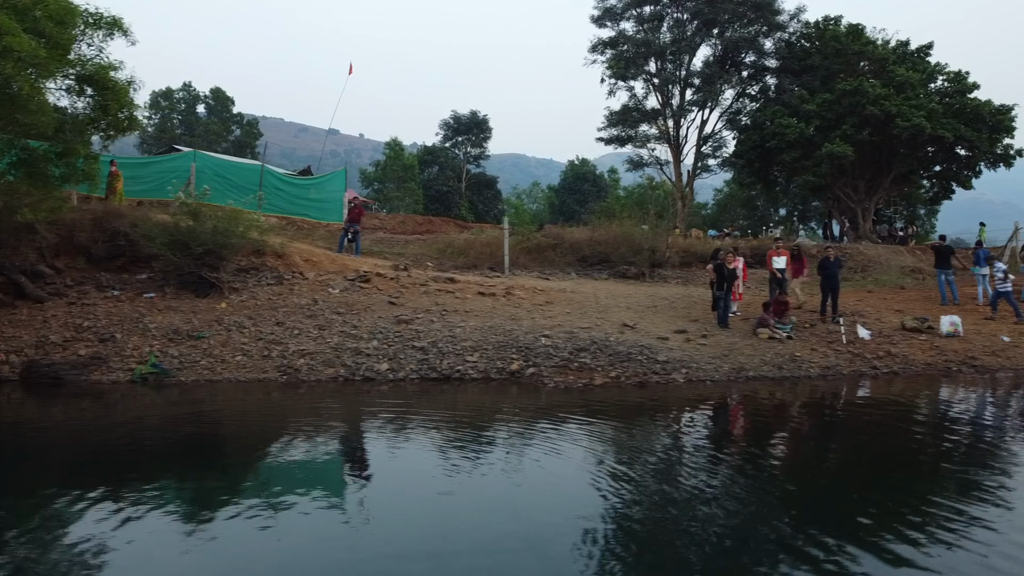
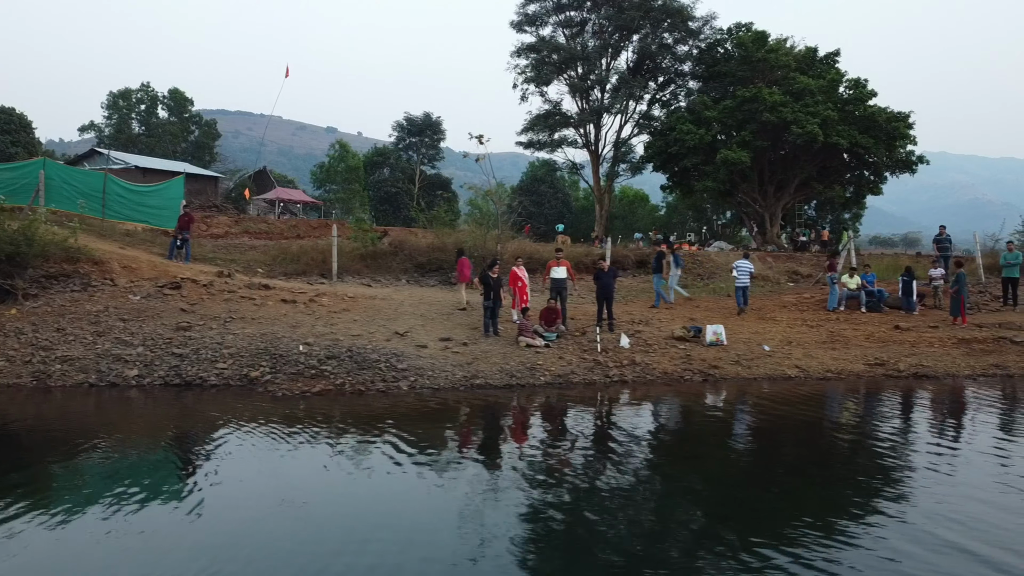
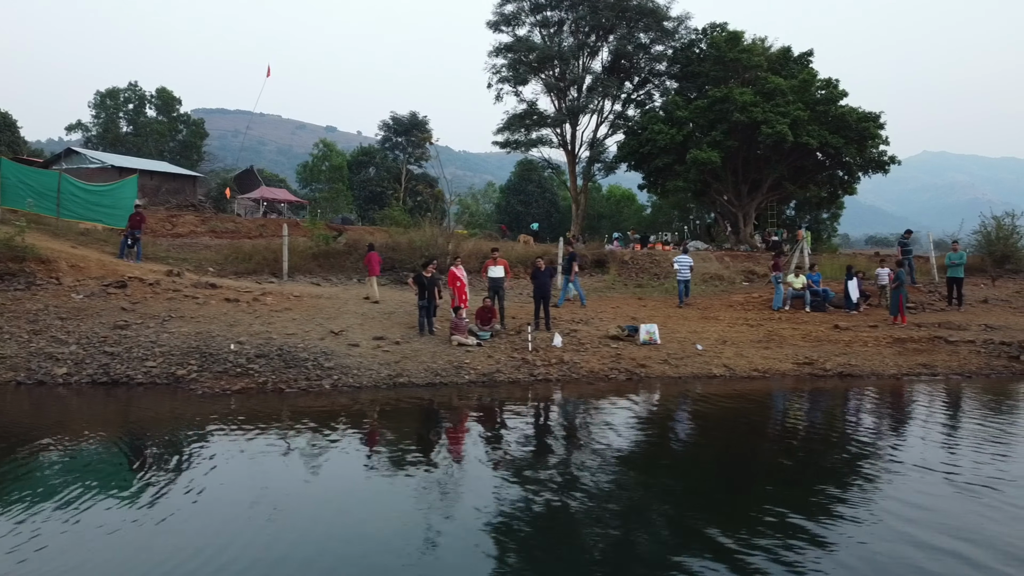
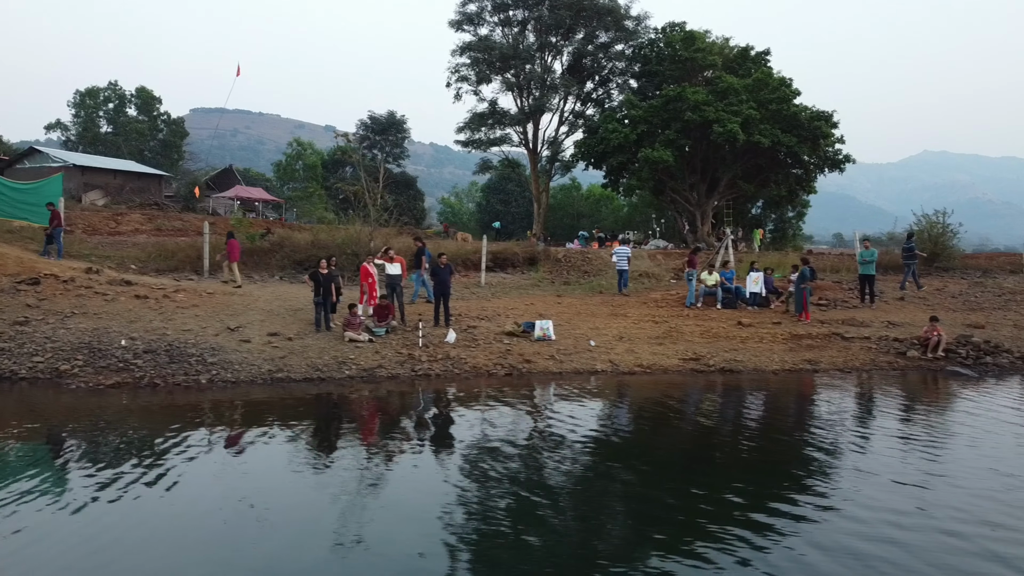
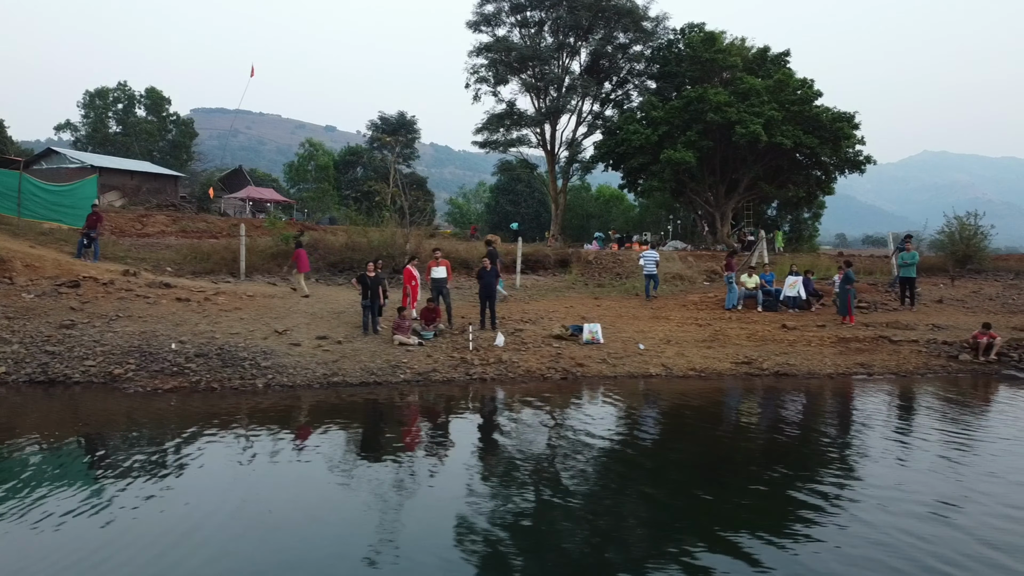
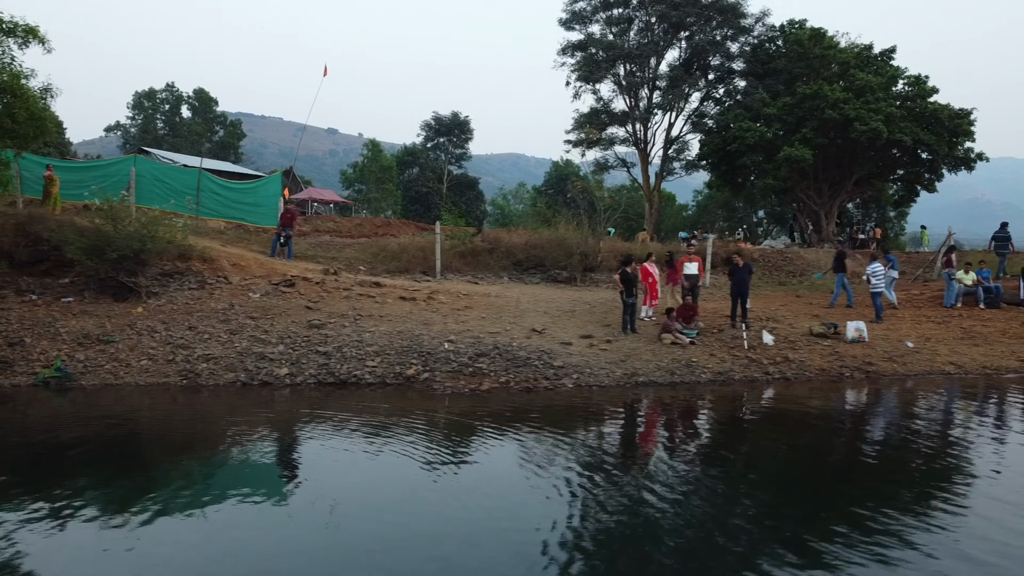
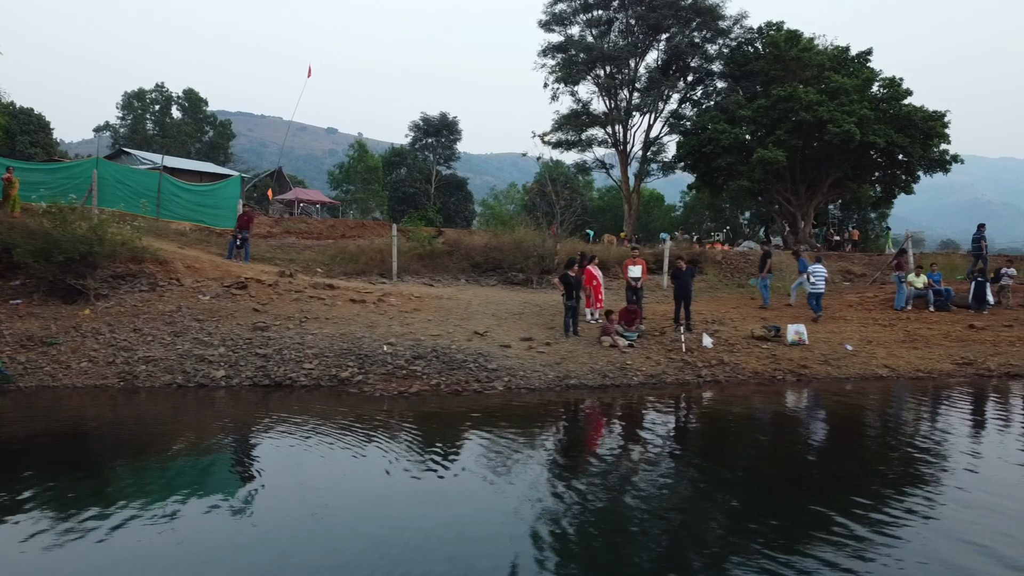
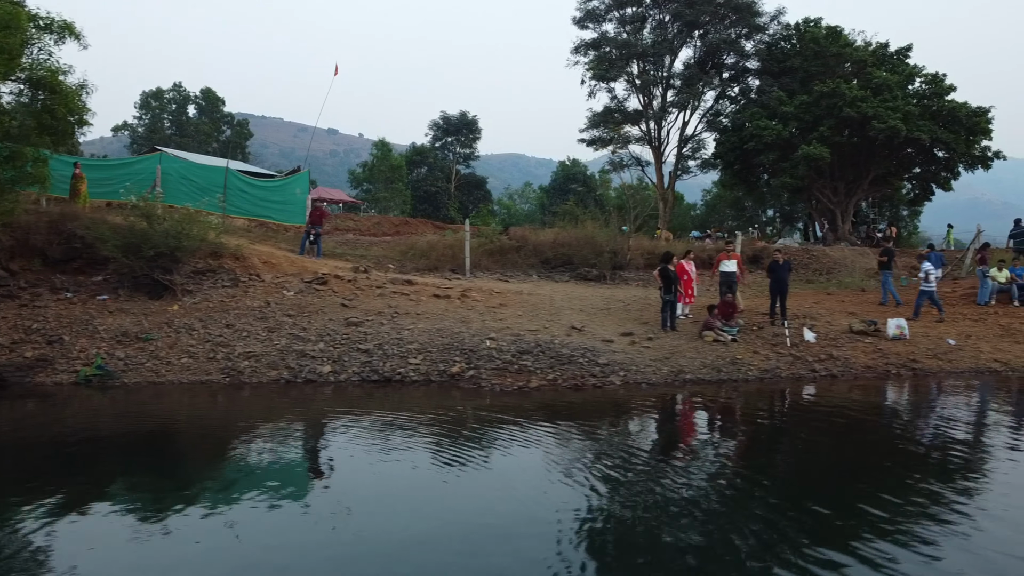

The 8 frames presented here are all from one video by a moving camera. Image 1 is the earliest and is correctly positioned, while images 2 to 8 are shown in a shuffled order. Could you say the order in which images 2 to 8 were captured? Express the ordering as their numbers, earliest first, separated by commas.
8, 6, 7, 2, 3, 5, 4
